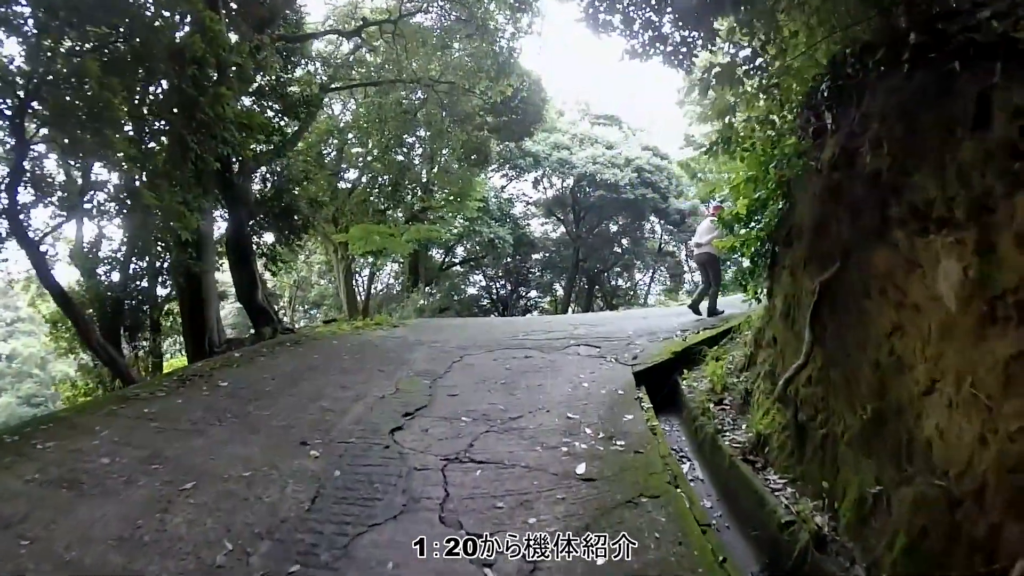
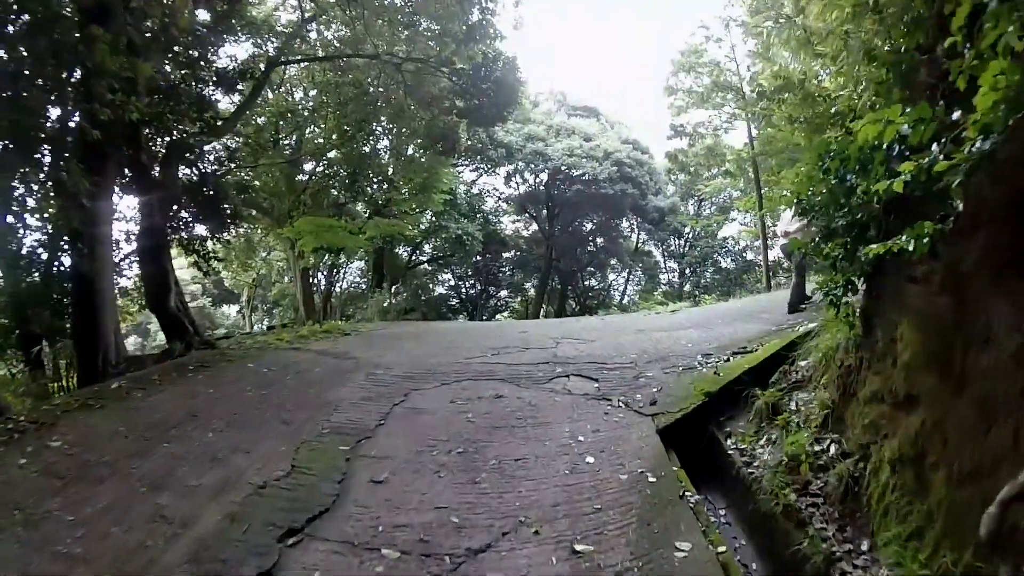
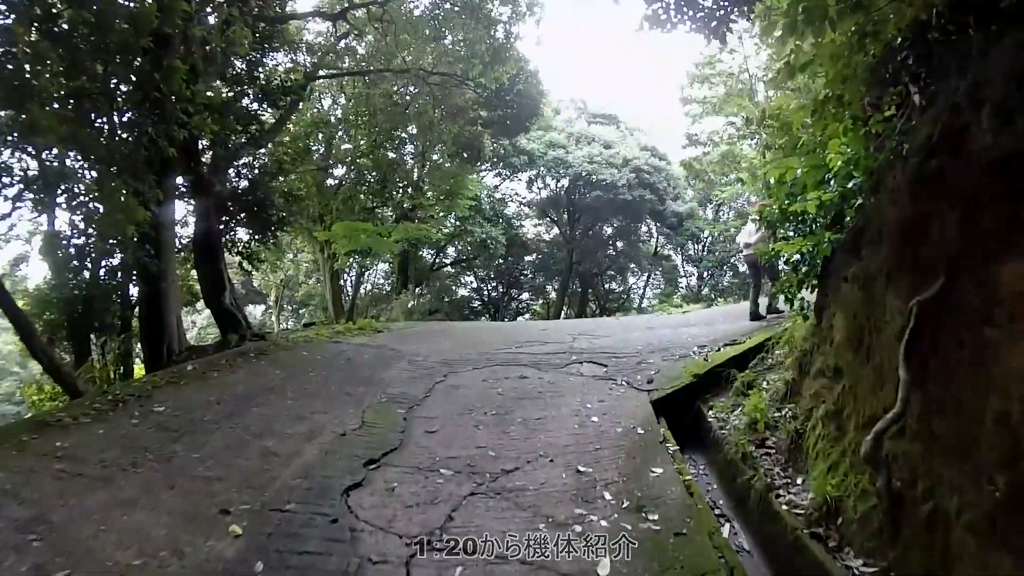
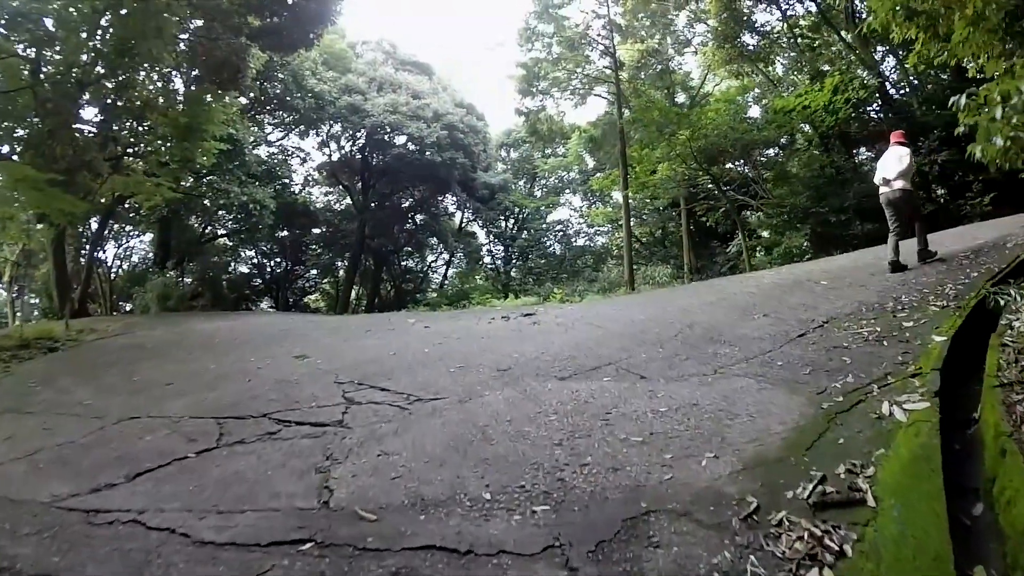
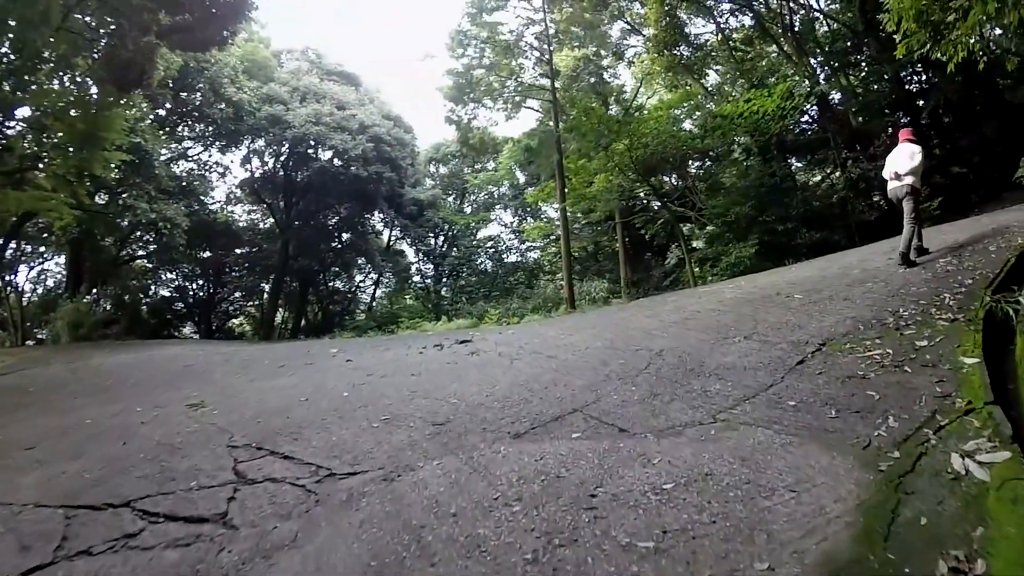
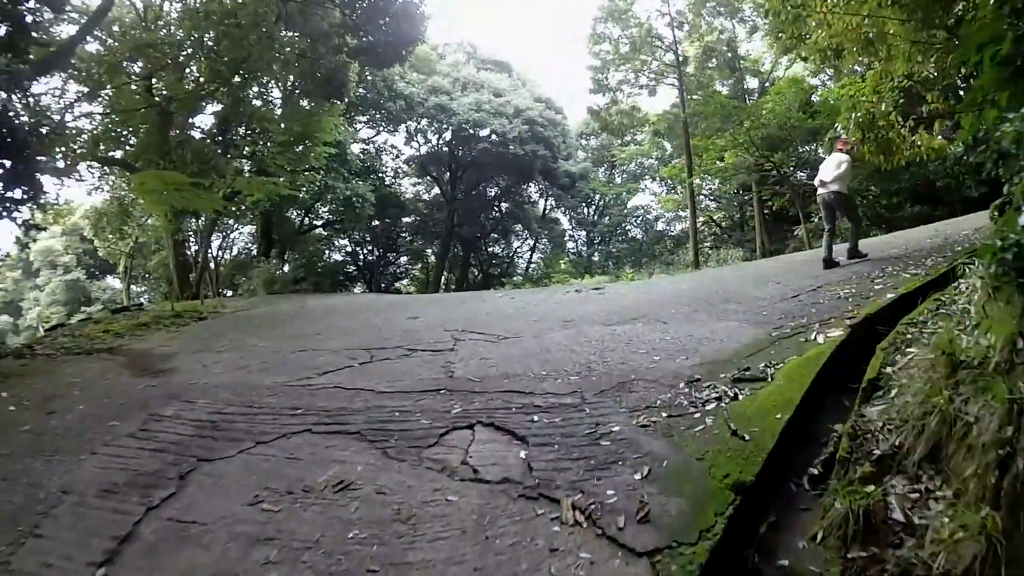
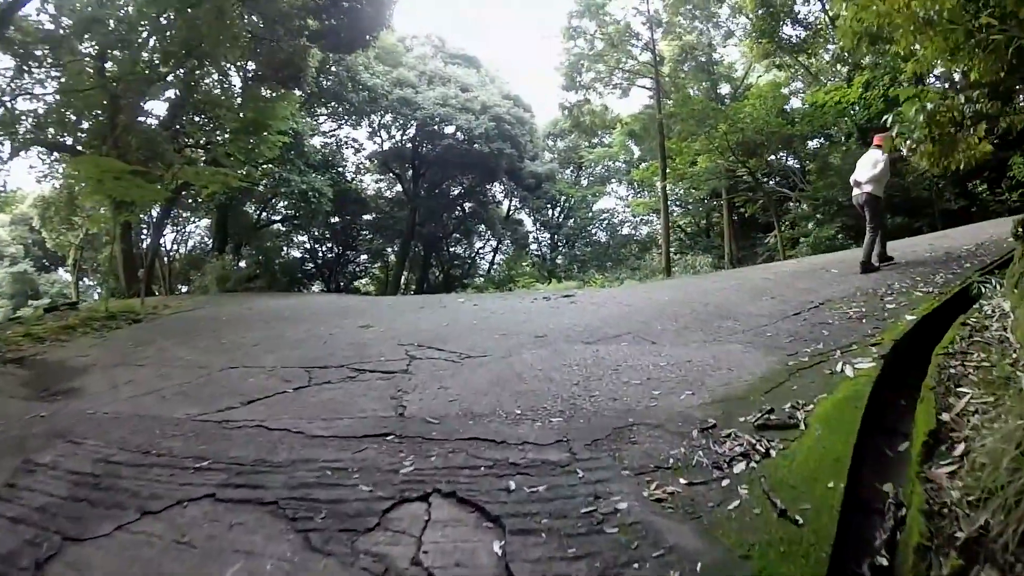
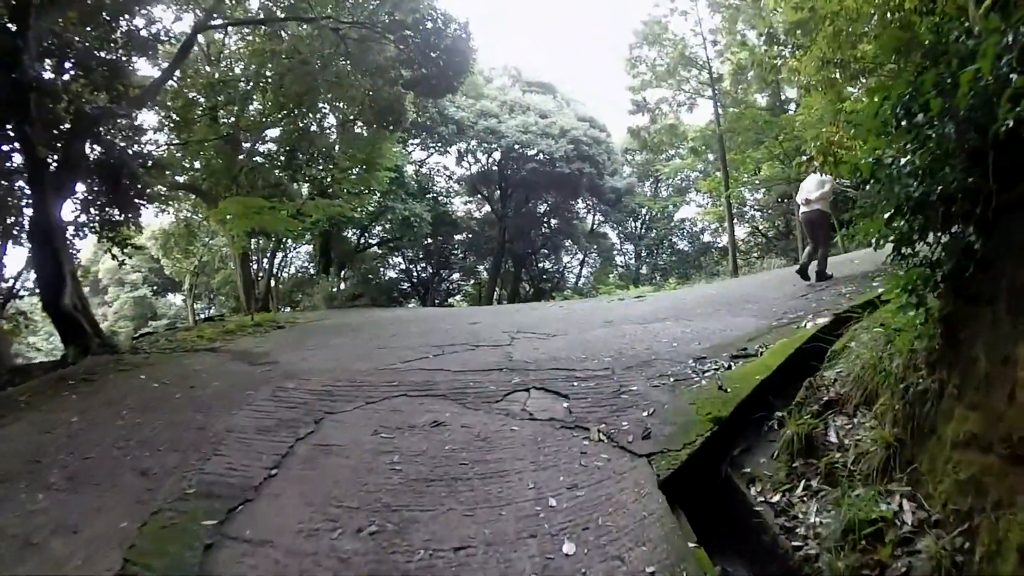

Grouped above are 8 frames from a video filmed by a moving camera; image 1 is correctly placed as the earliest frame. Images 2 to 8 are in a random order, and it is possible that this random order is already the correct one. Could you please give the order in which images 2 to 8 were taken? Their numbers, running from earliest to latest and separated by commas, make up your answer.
3, 2, 8, 6, 7, 4, 5
